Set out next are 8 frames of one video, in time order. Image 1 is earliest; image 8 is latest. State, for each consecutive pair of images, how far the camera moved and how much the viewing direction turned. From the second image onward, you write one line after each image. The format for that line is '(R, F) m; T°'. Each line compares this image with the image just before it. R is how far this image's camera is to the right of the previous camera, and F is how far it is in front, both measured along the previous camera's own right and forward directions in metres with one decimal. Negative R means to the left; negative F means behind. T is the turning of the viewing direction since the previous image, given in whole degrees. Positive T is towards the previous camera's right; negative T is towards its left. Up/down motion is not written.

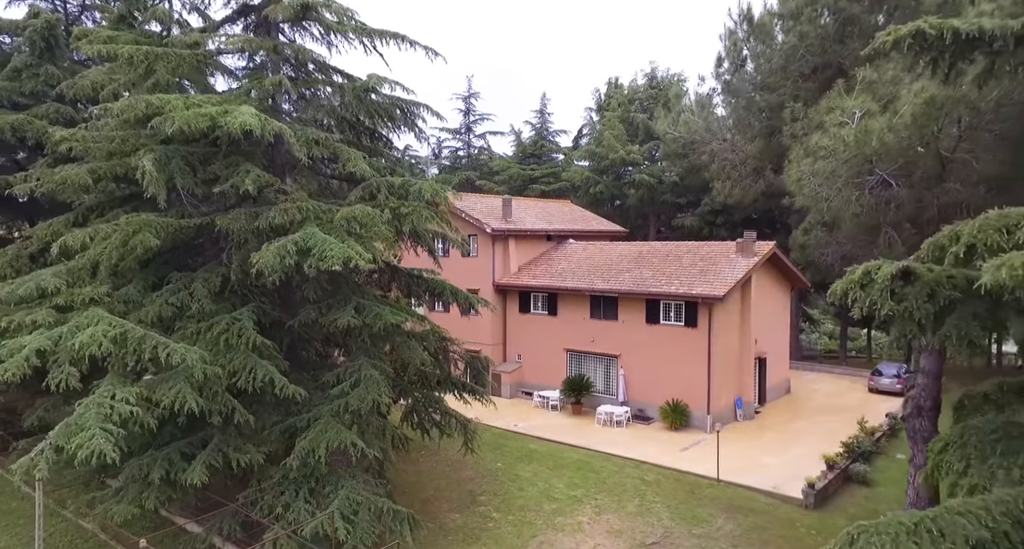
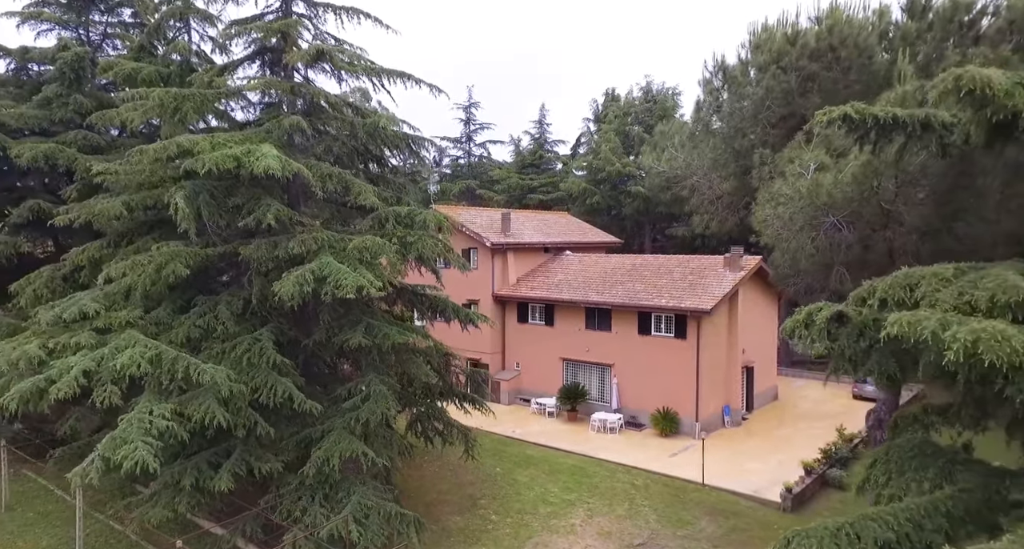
(+0.1, -1.0) m; 0°
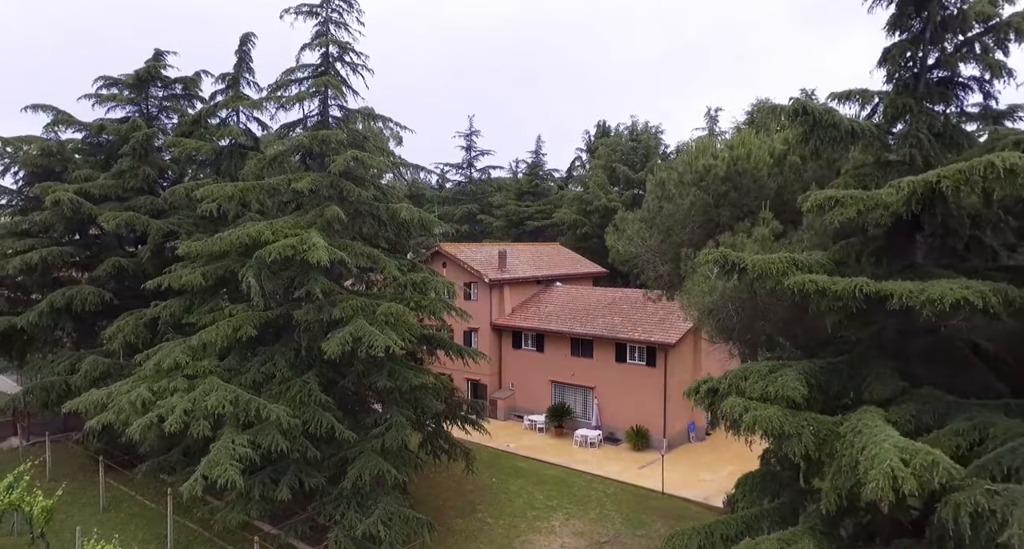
(+0.2, -3.3) m; 0°
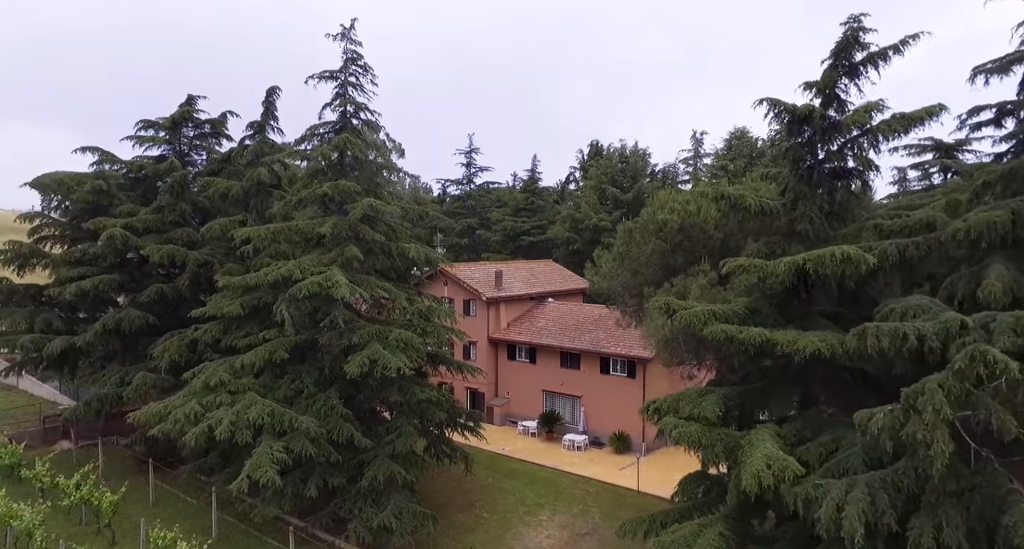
(+0.2, -2.6) m; 0°
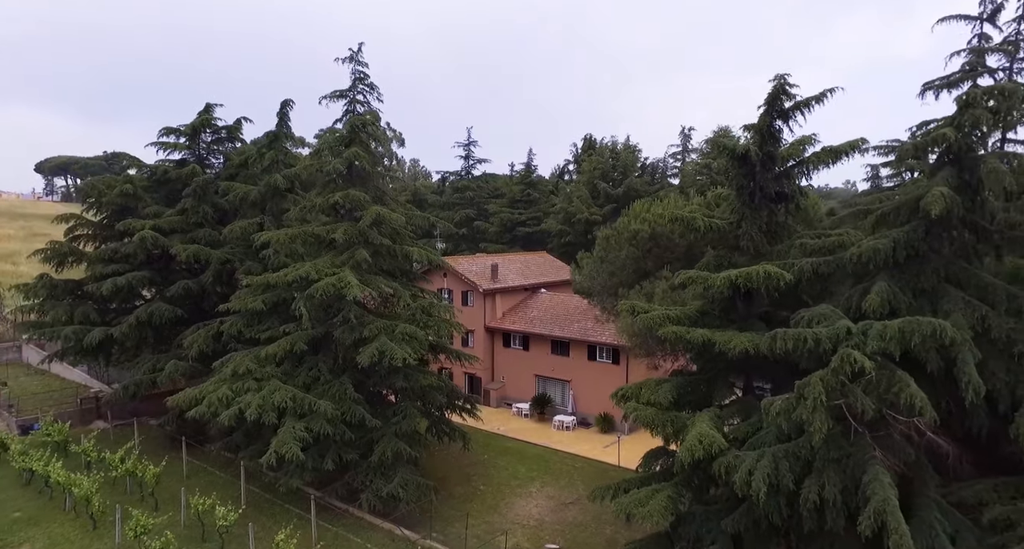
(+0.2, -2.2) m; 0°
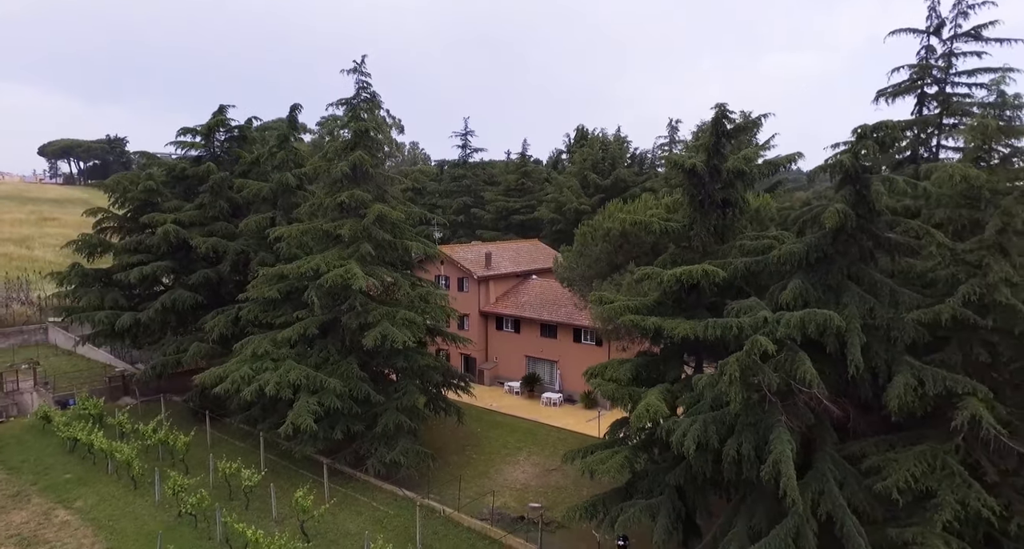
(+0.3, -2.3) m; 0°
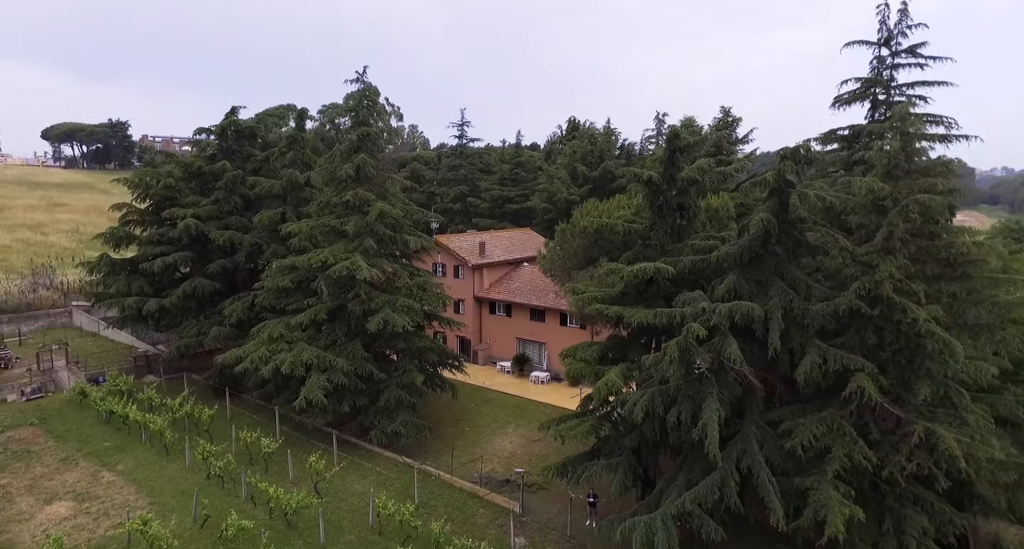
(+0.4, -2.5) m; 0°
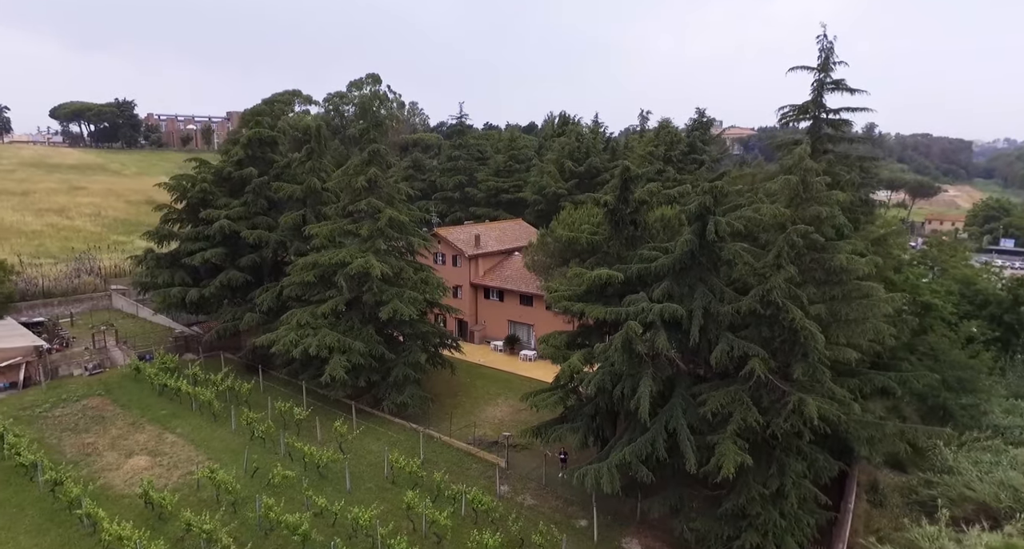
(+0.4, -4.4) m; 0°
